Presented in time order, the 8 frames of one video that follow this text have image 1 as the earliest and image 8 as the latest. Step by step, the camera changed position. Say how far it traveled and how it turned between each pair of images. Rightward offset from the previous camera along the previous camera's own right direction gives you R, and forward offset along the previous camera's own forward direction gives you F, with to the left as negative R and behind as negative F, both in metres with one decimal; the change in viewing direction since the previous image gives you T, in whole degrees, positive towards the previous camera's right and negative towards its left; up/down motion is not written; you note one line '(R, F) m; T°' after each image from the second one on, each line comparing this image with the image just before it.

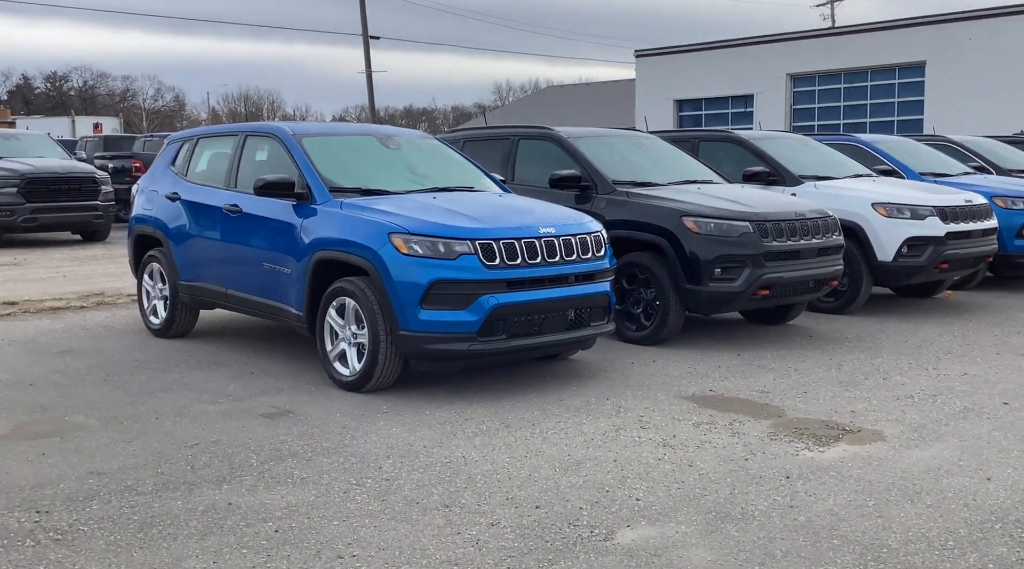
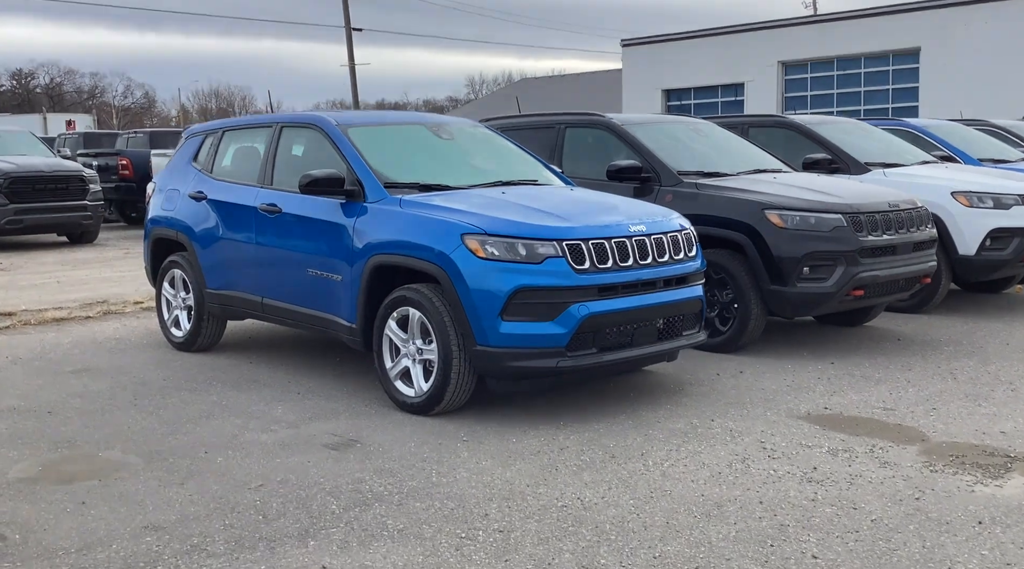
(-0.6, +0.7) m; +1°
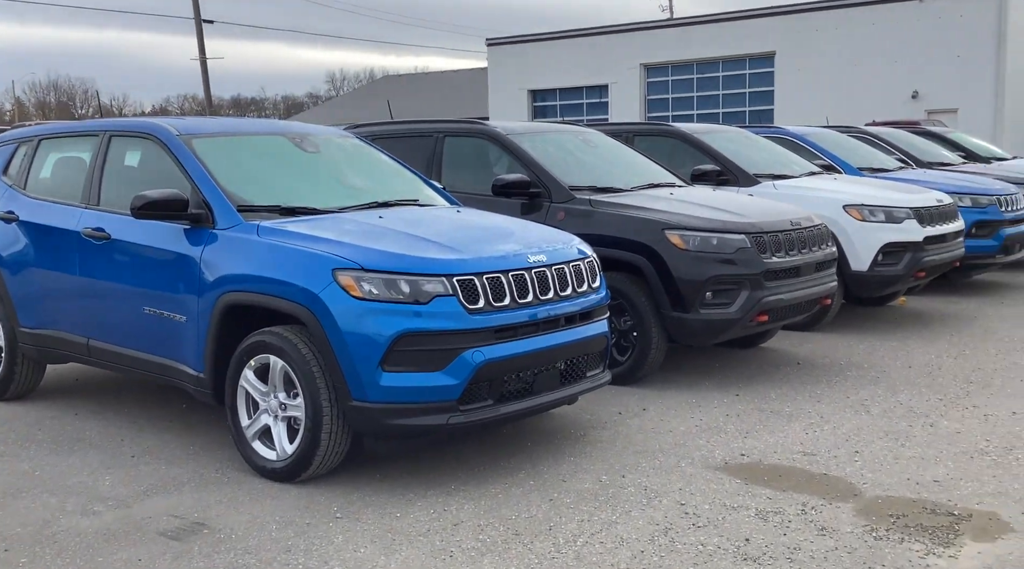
(-0.1, +0.8) m; +8°
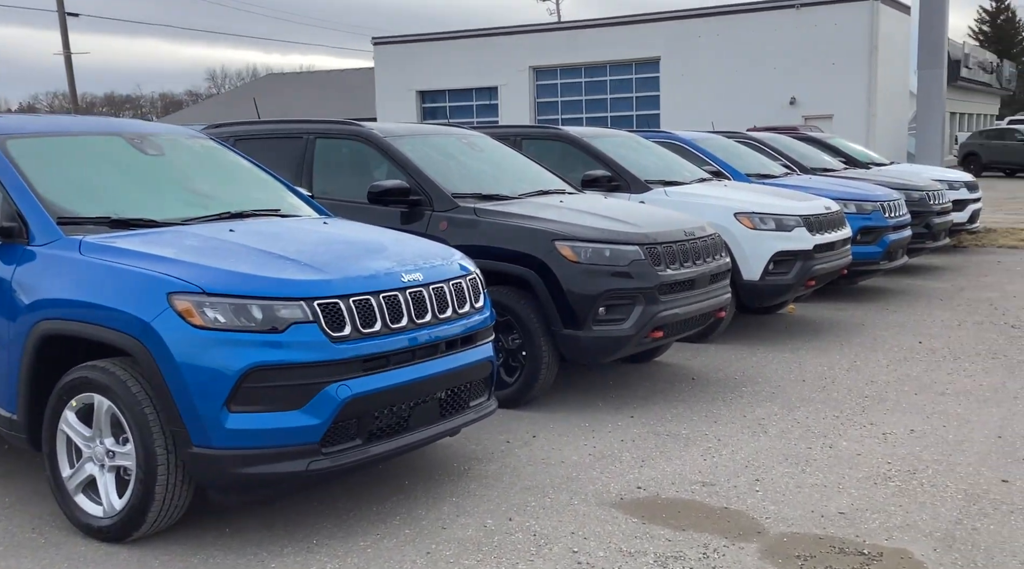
(+0.1, +0.5) m; +7°
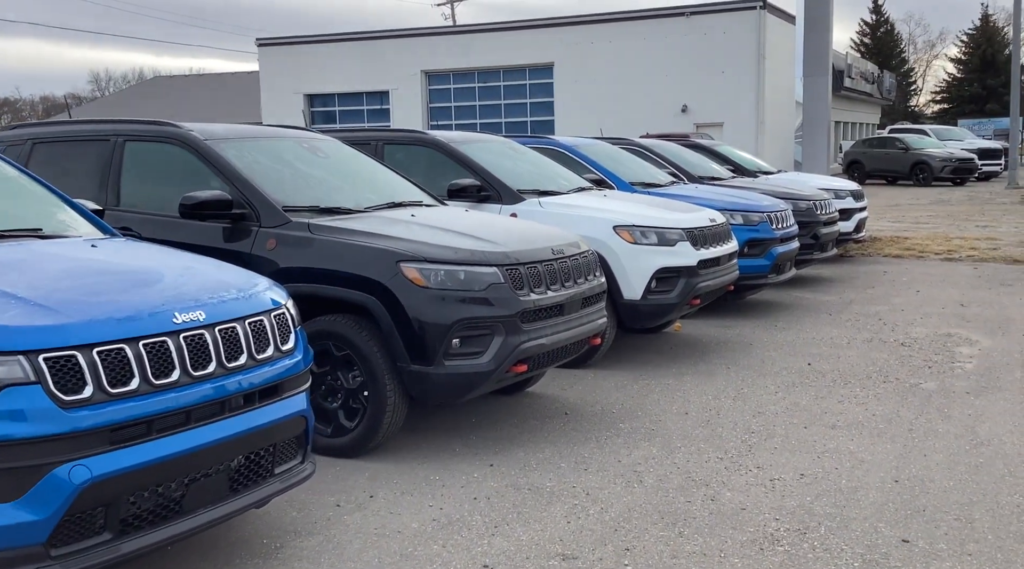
(+0.3, +0.8) m; +6°
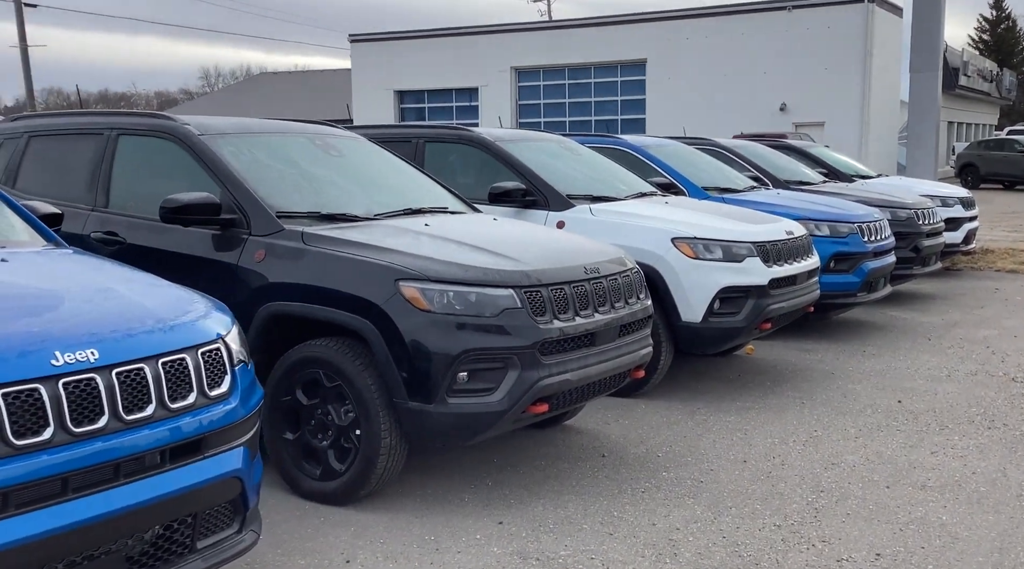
(+0.3, +0.8) m; -6°
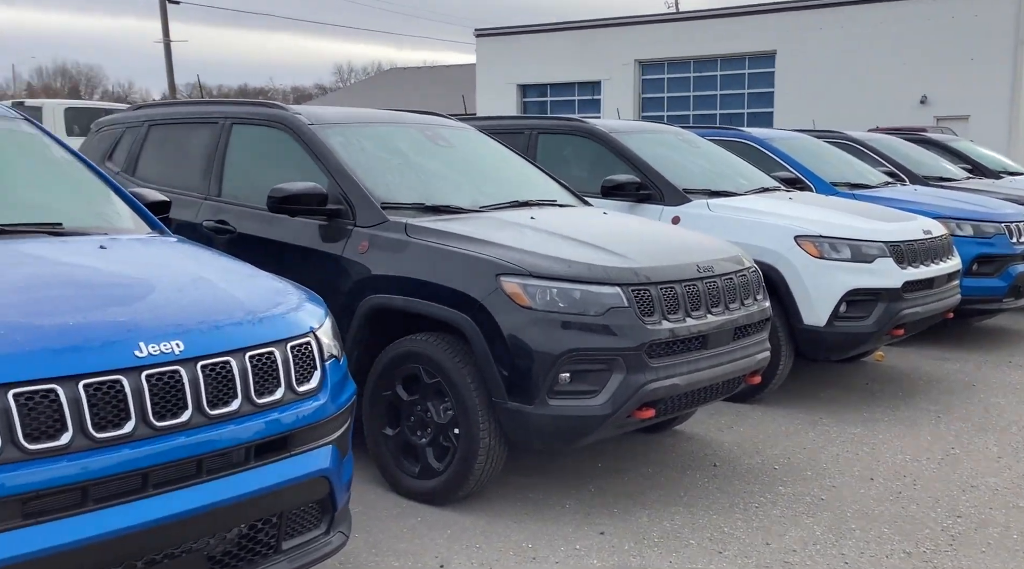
(+0.1, +0.2) m; -7°
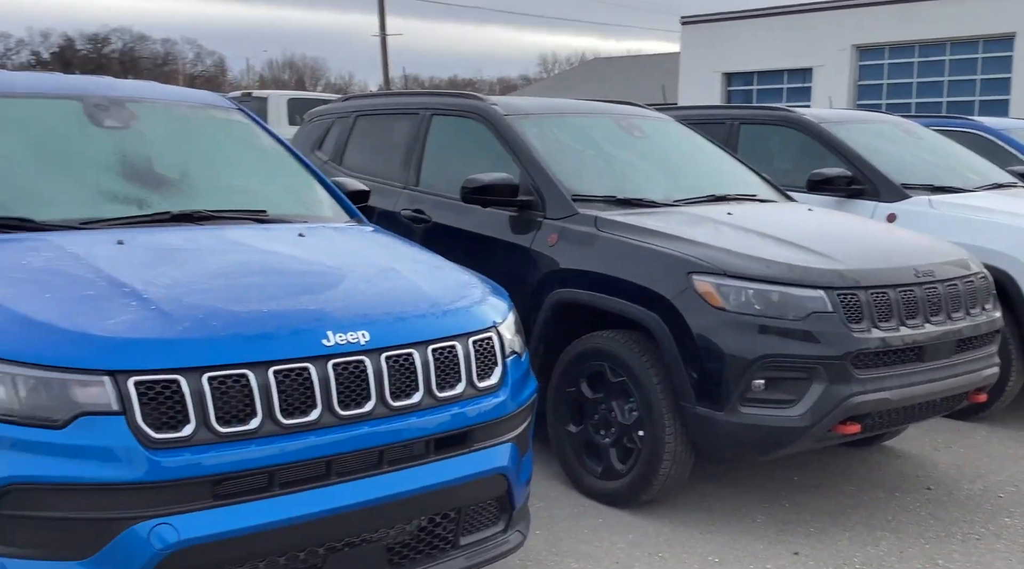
(0.0, +0.1) m; -12°
